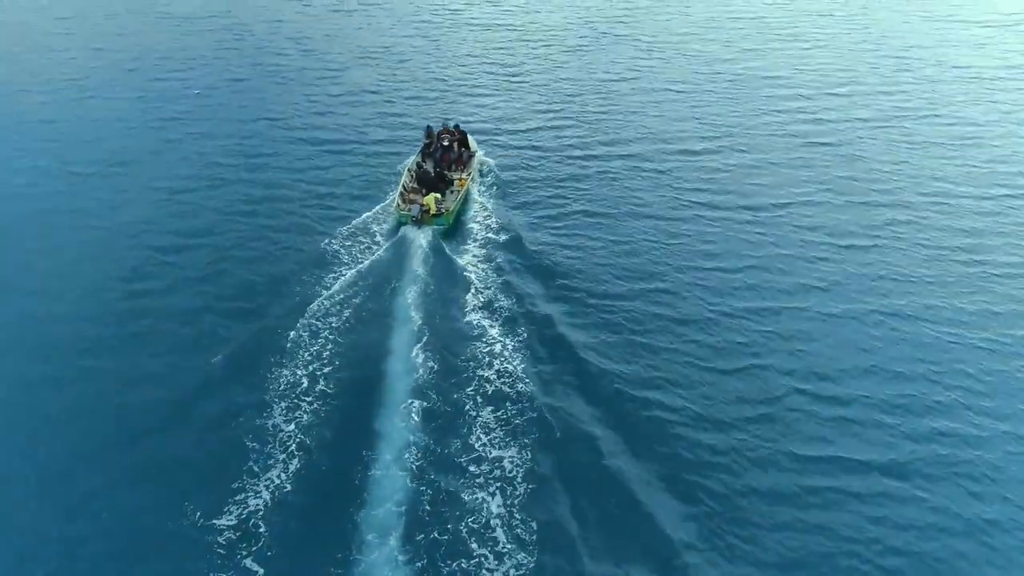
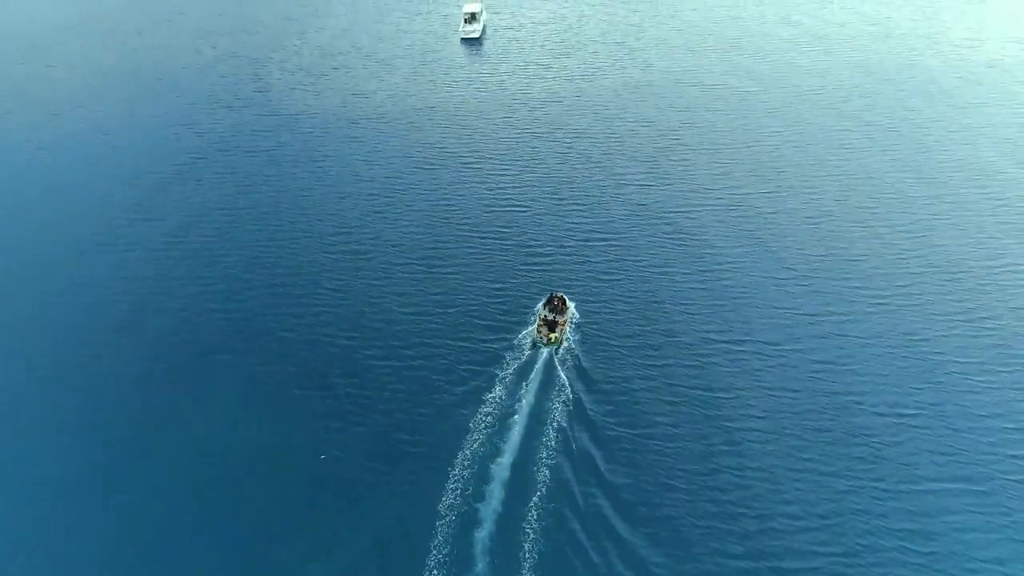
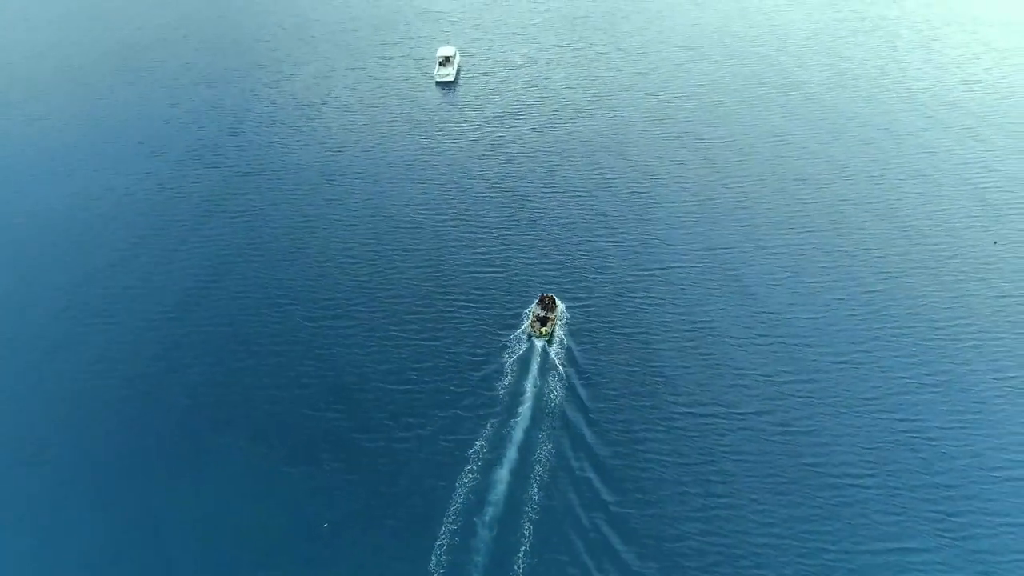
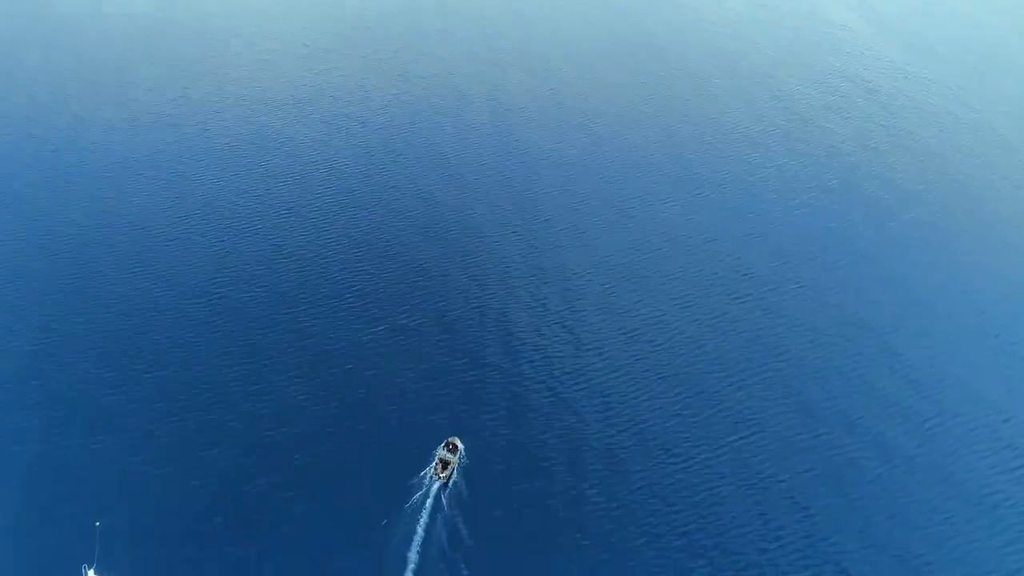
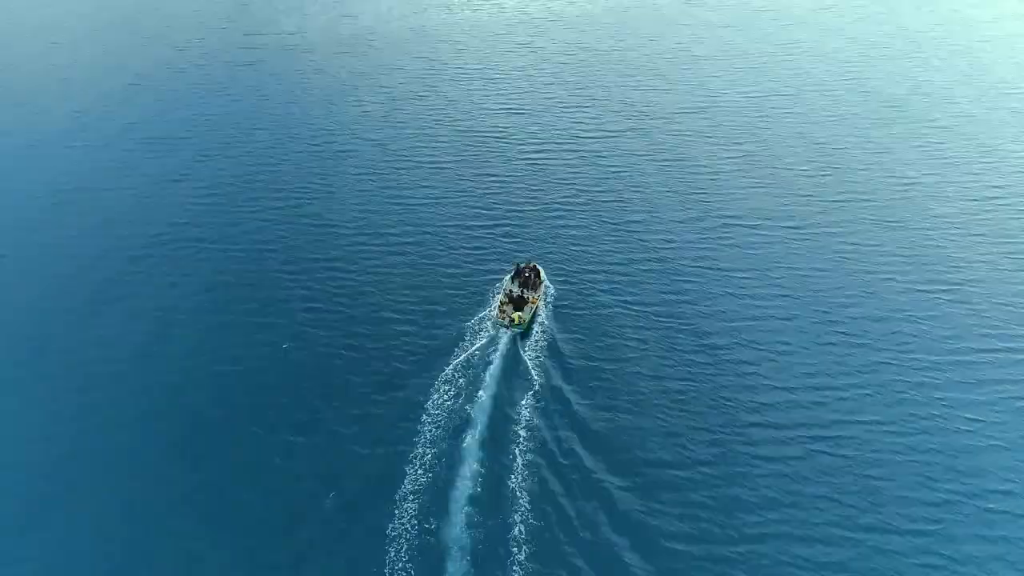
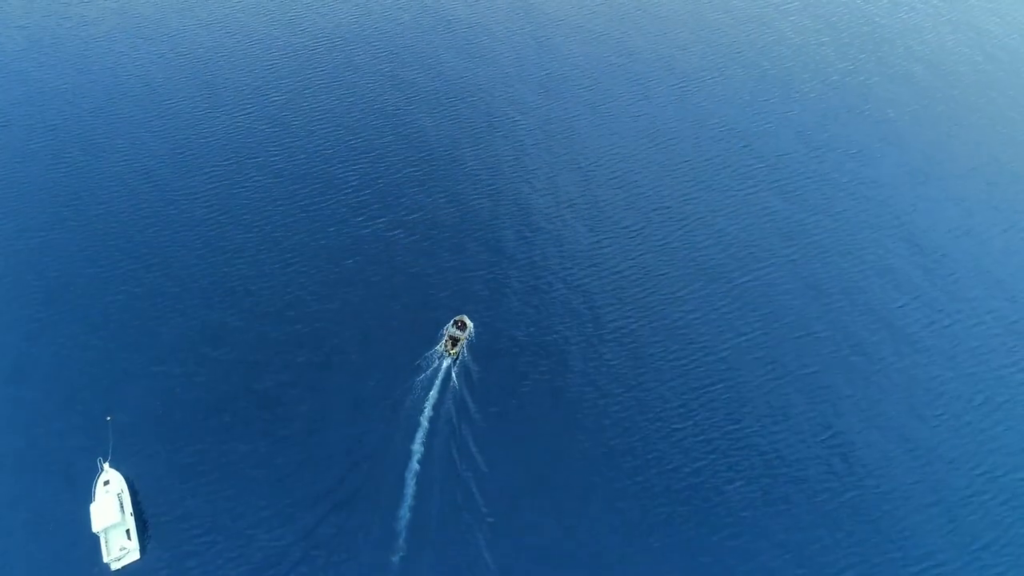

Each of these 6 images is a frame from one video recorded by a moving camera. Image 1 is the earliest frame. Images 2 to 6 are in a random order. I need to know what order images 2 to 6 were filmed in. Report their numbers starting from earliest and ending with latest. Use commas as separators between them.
5, 2, 3, 4, 6
